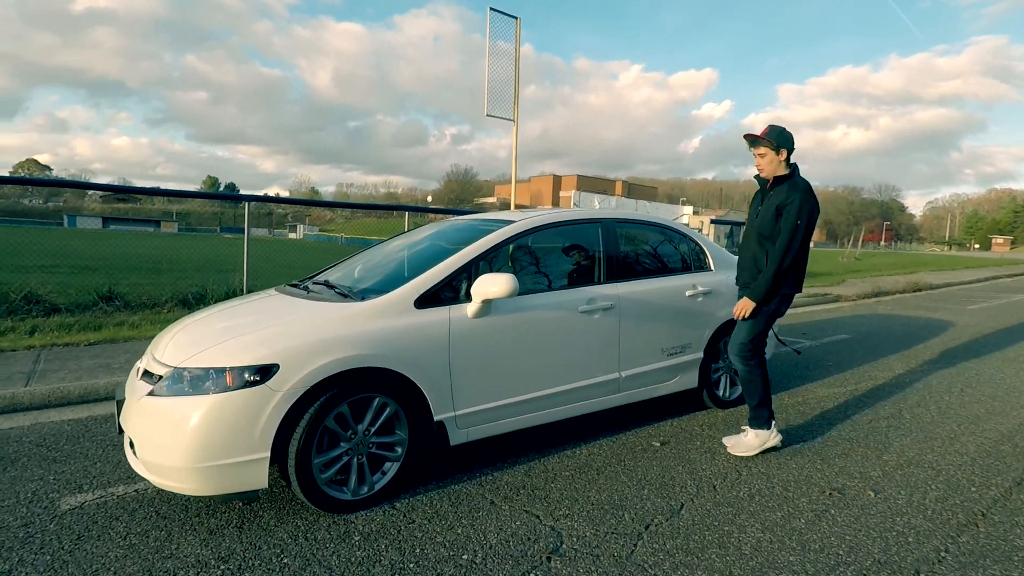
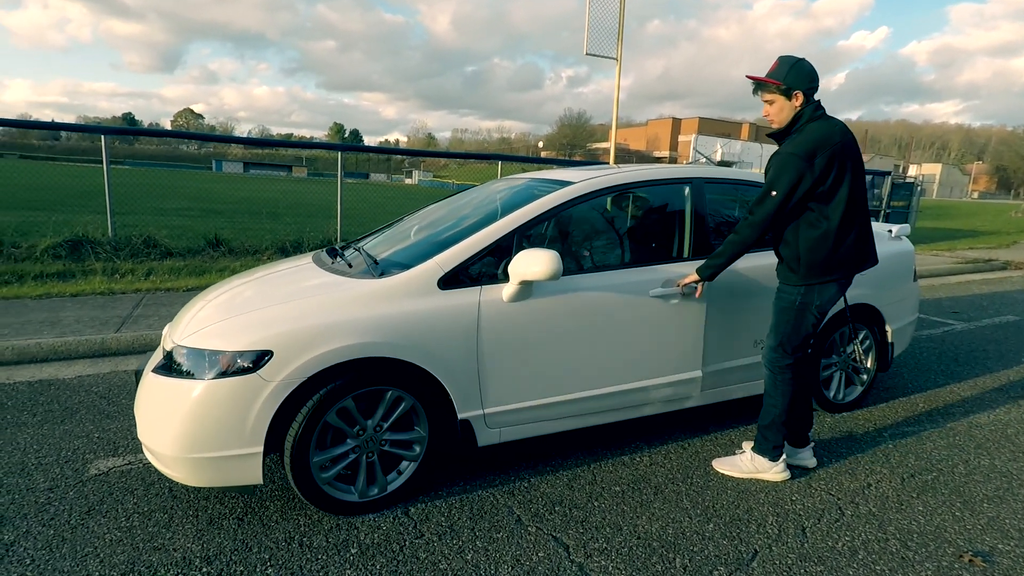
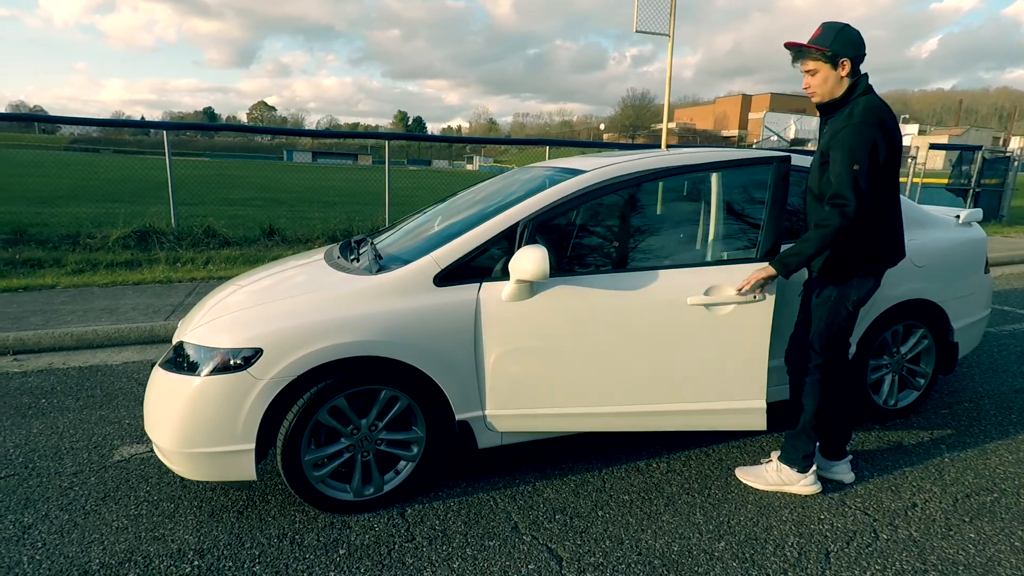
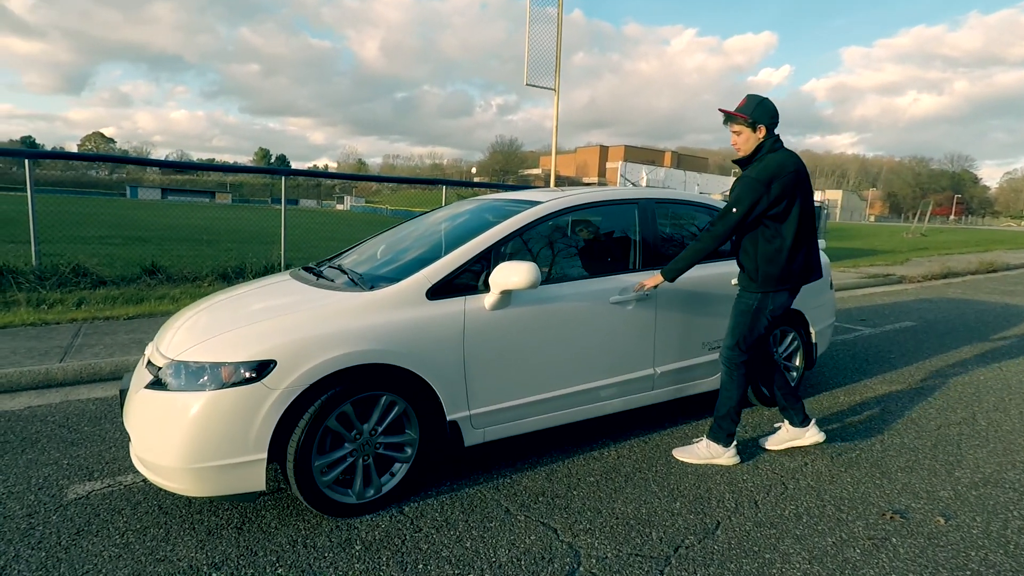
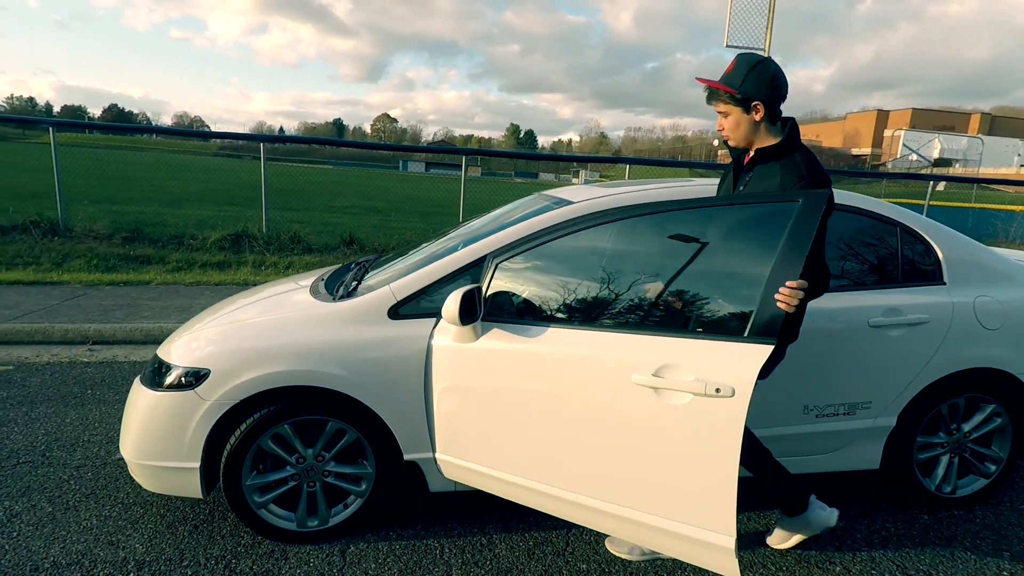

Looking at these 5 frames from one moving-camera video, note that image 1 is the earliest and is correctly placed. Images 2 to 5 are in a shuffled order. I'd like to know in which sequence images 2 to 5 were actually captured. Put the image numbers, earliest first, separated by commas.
4, 2, 3, 5
